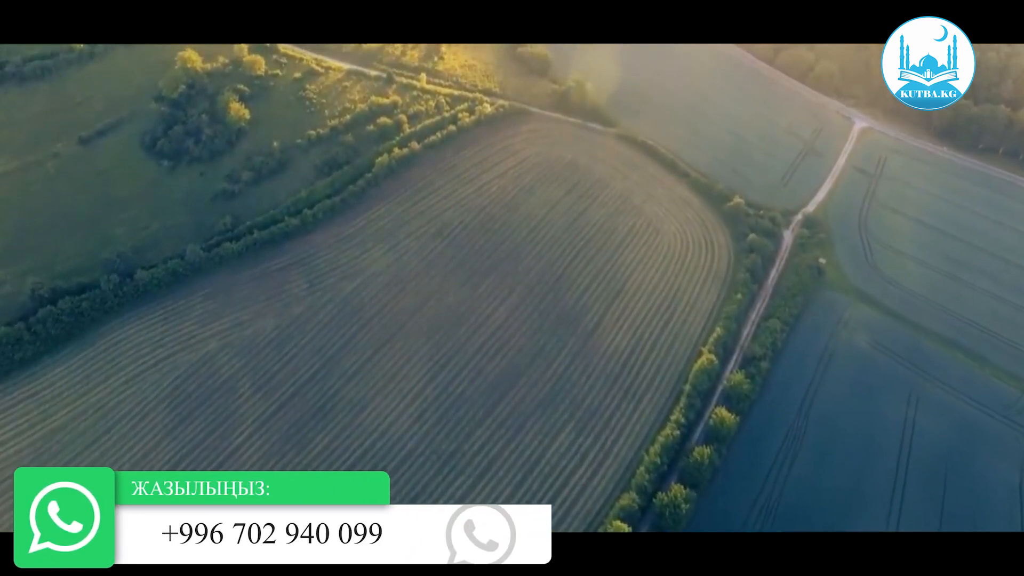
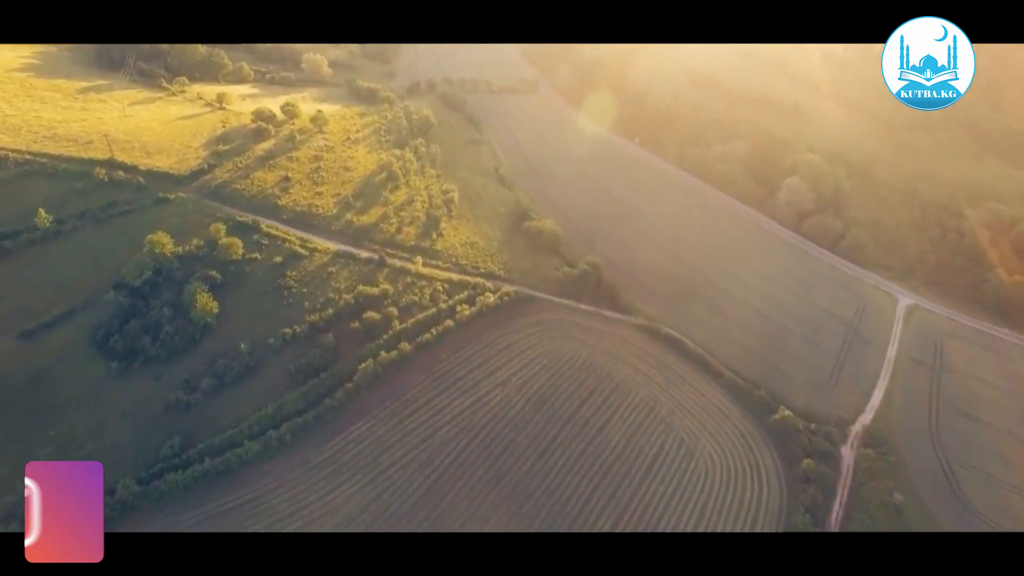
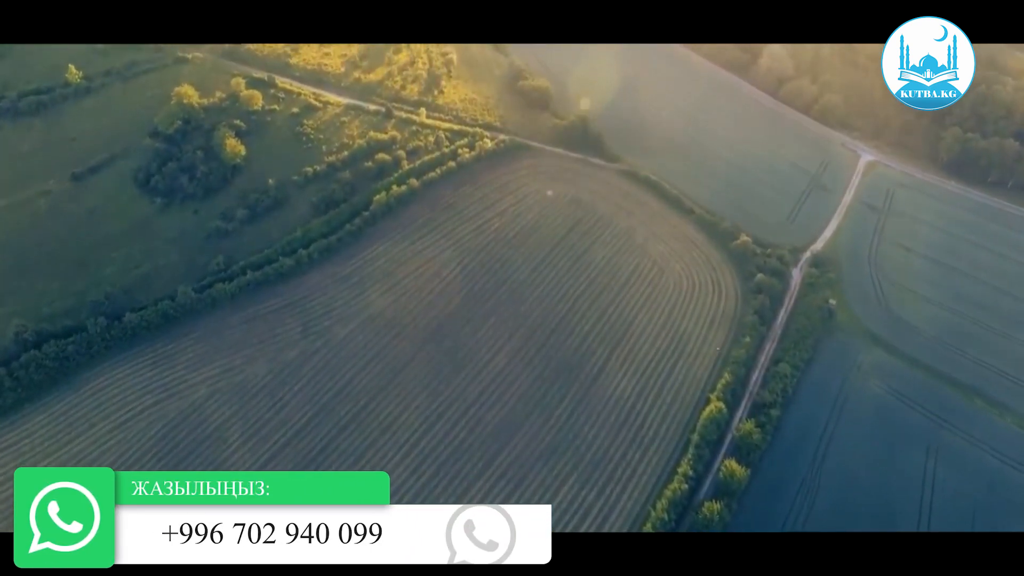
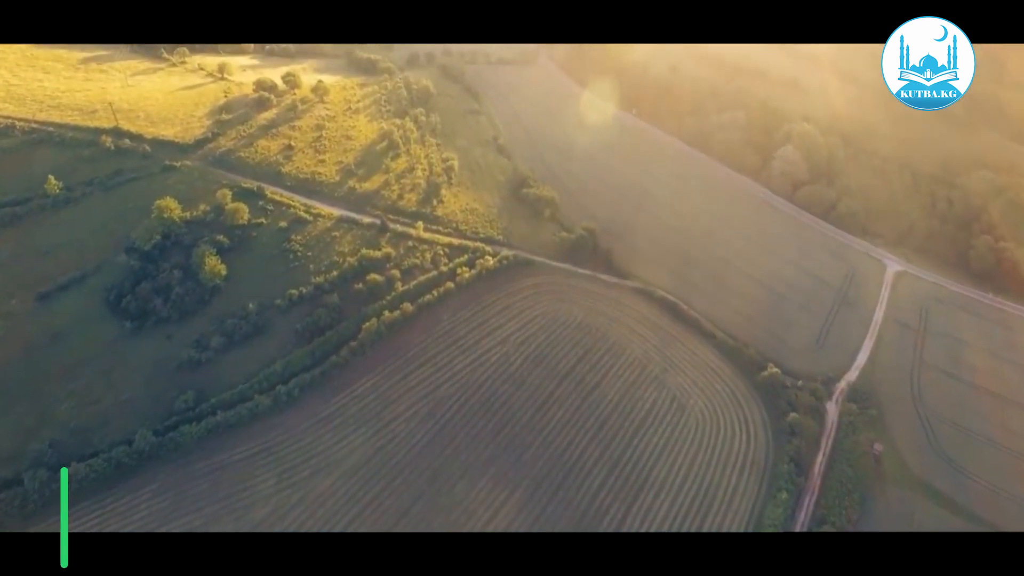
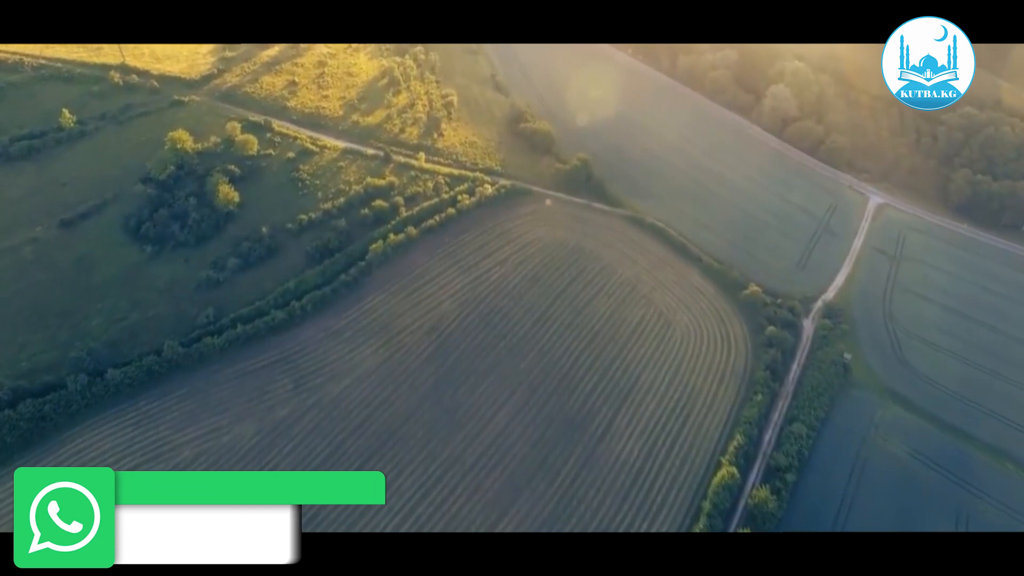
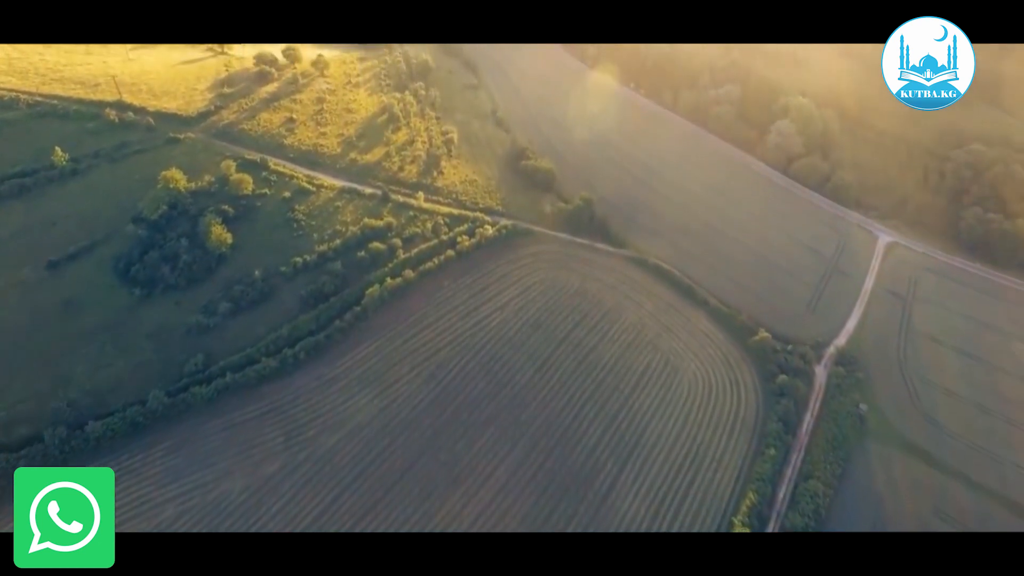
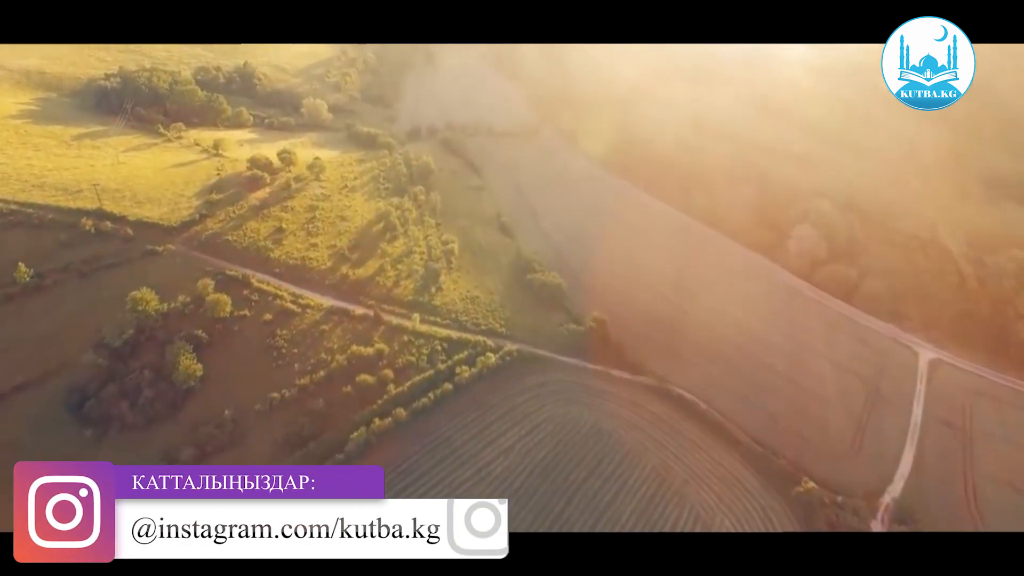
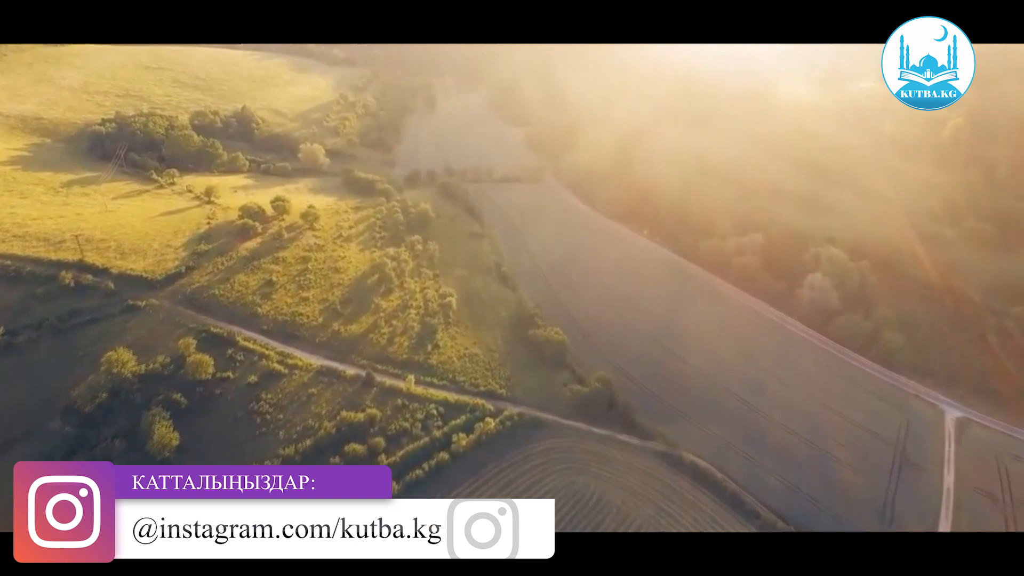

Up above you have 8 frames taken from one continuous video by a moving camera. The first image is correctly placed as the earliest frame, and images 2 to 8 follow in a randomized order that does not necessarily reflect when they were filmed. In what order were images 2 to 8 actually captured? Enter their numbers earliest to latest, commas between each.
3, 5, 6, 4, 2, 7, 8
